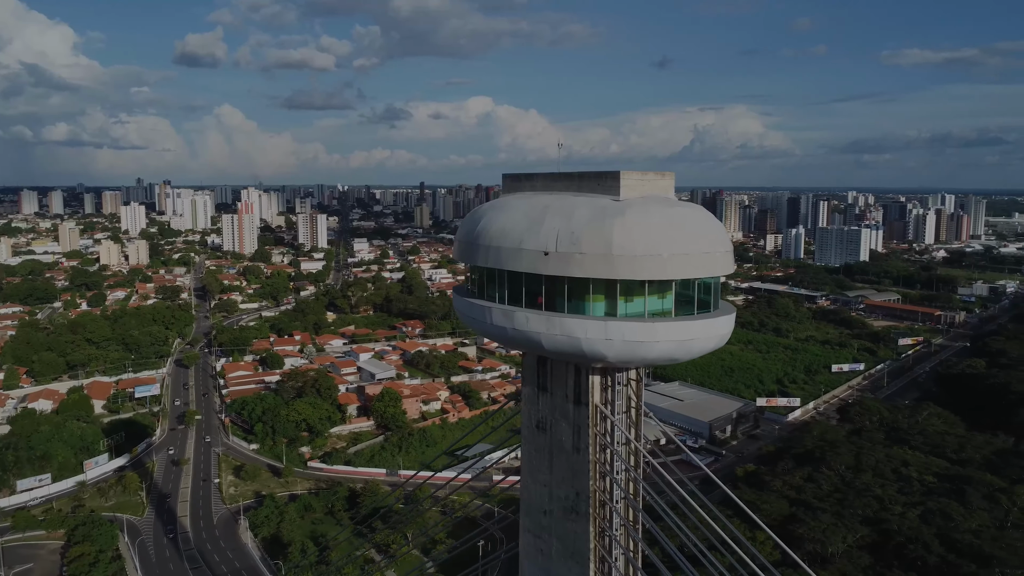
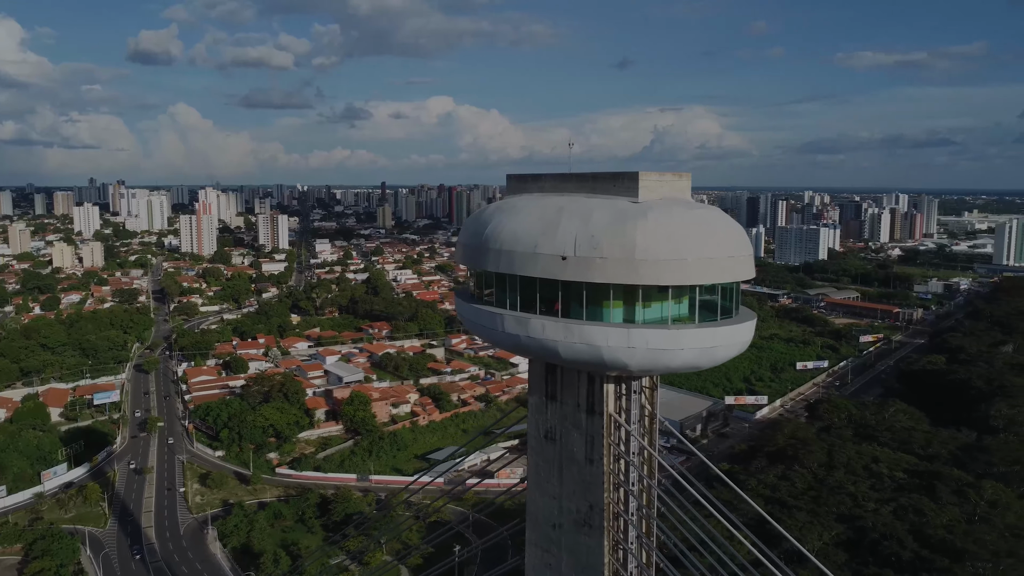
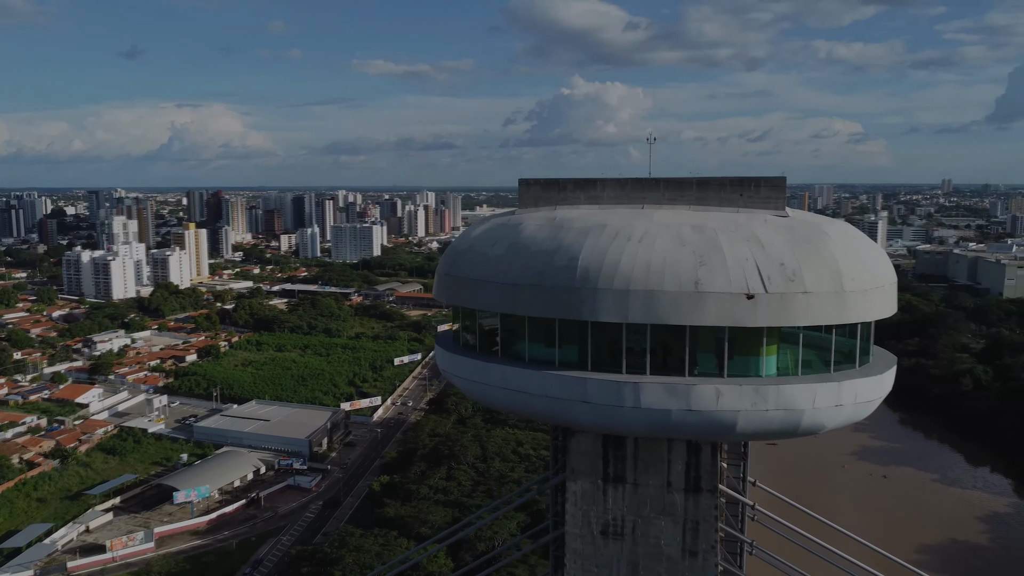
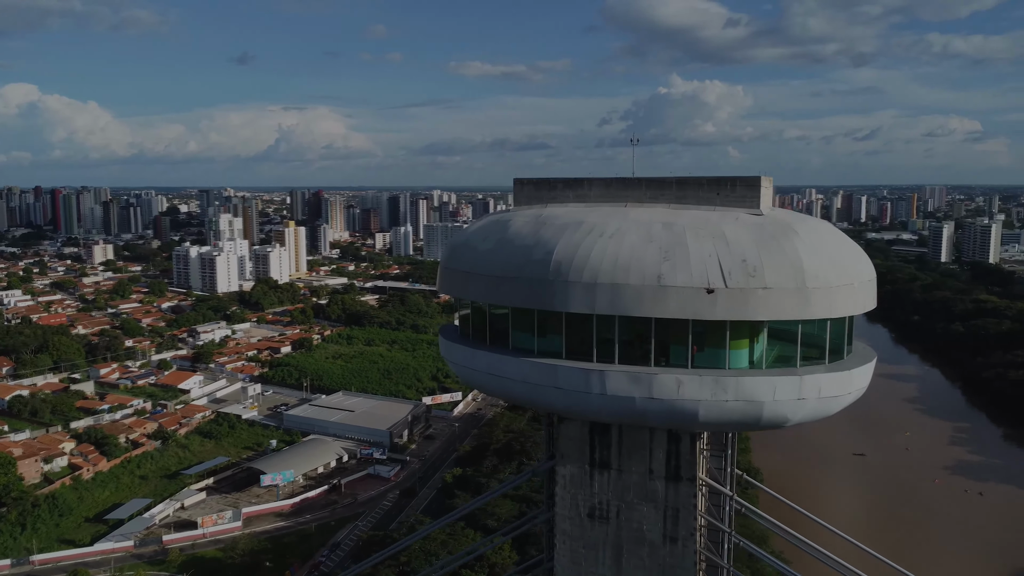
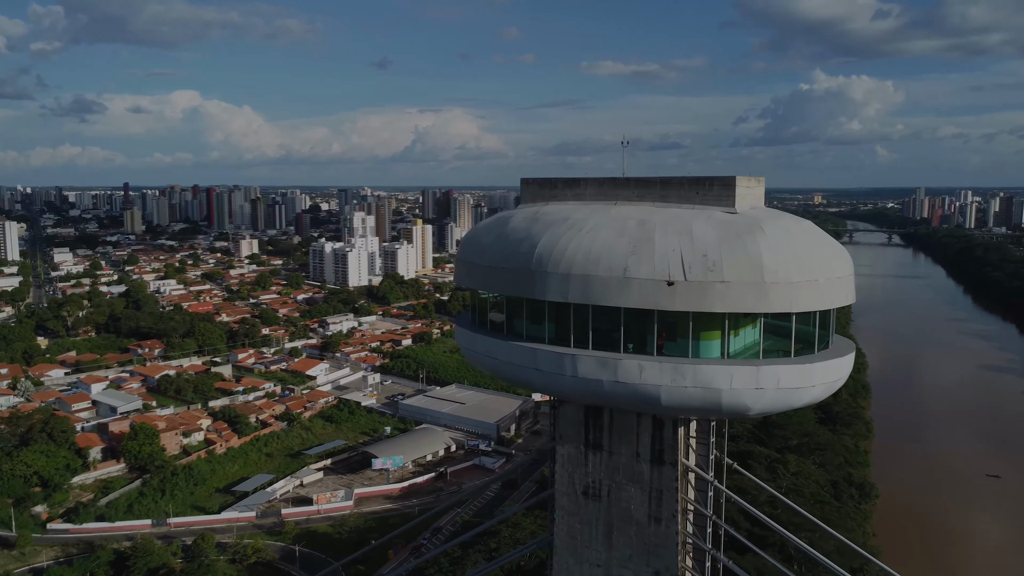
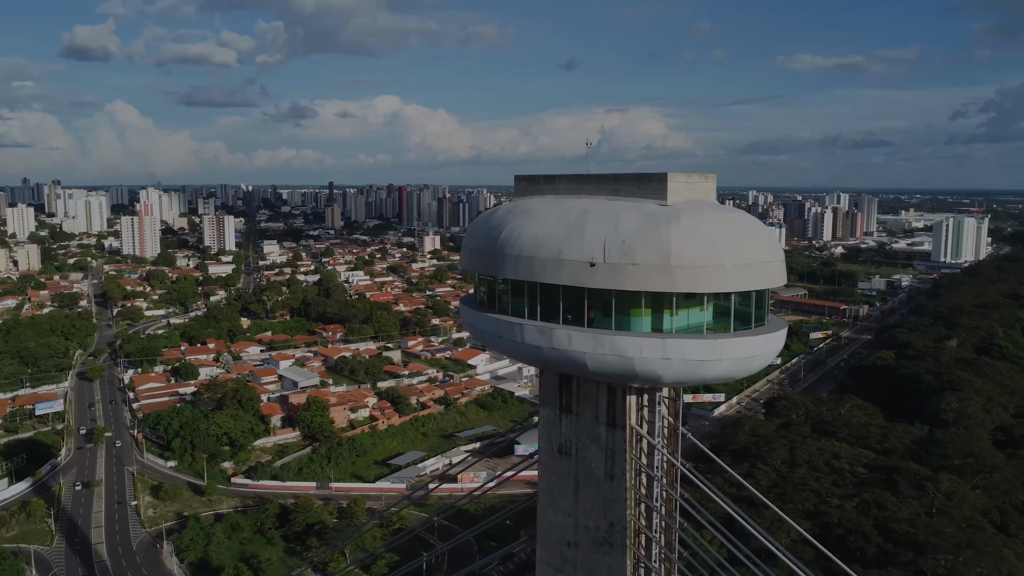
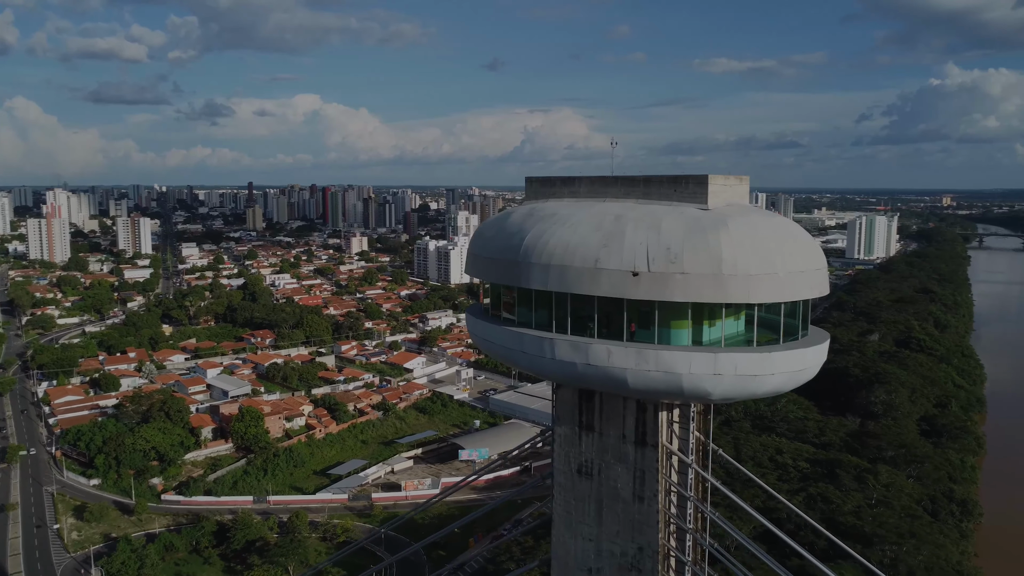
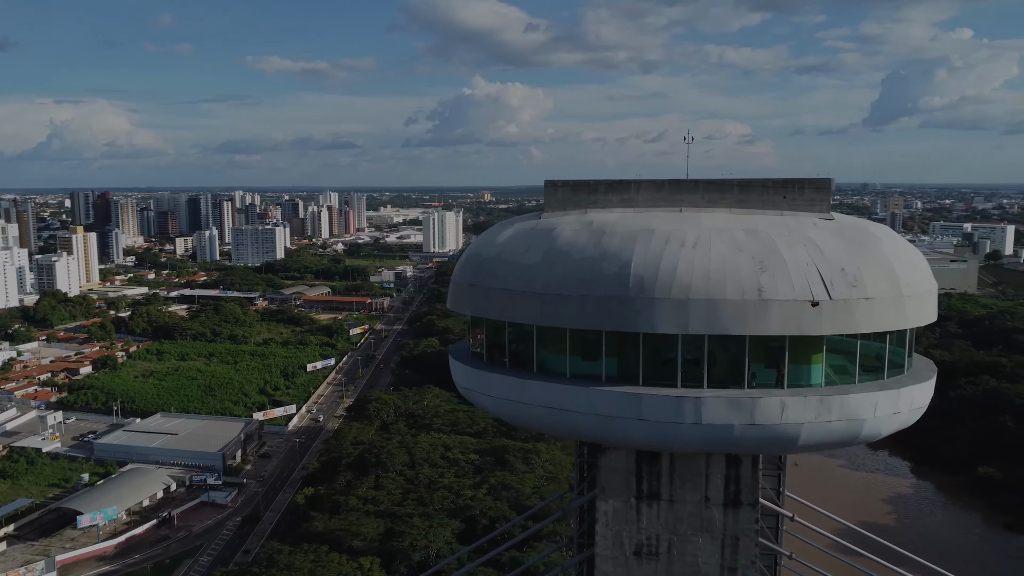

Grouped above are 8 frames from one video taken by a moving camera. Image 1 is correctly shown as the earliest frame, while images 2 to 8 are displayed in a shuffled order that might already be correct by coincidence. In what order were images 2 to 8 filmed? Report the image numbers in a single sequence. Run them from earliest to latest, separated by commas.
2, 6, 7, 5, 4, 3, 8
